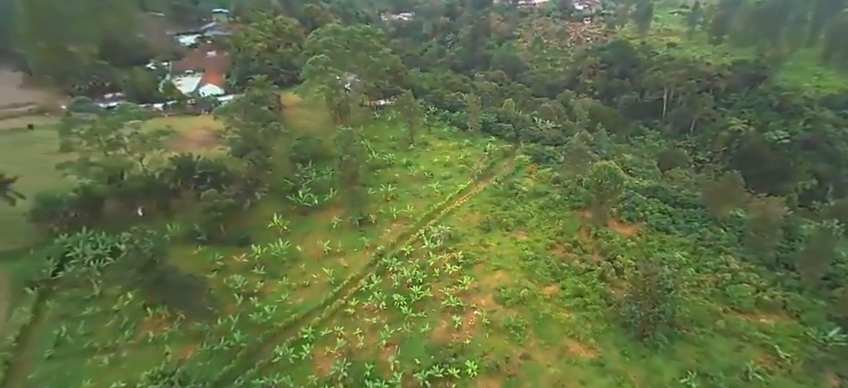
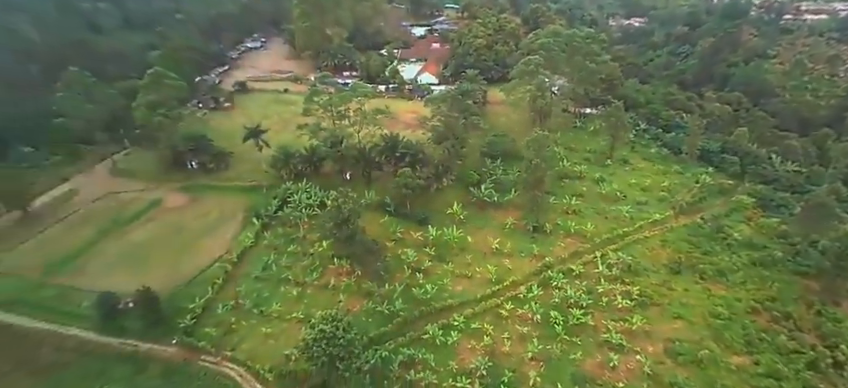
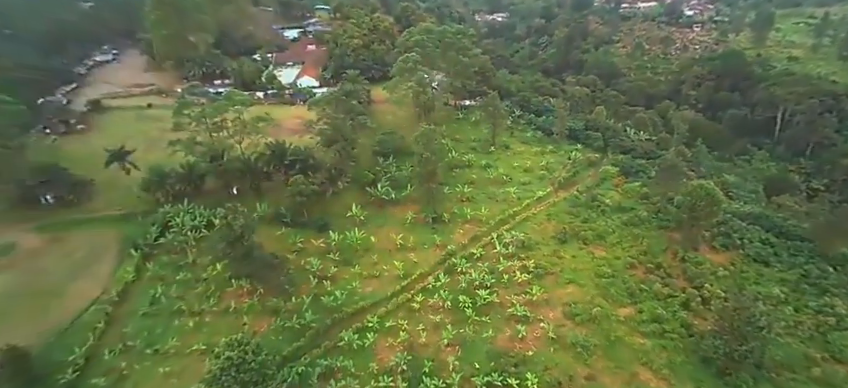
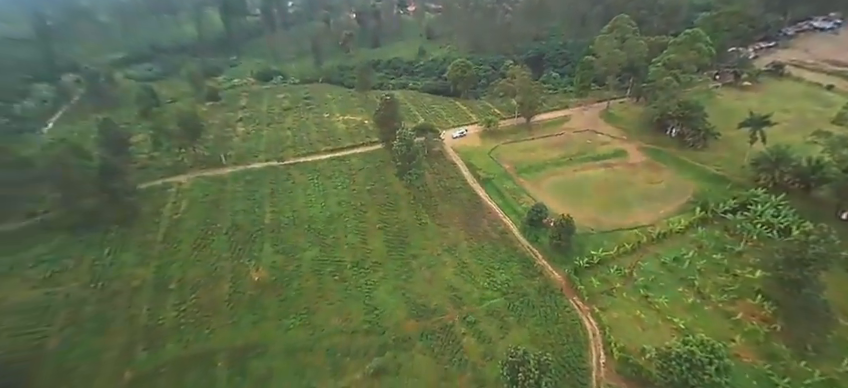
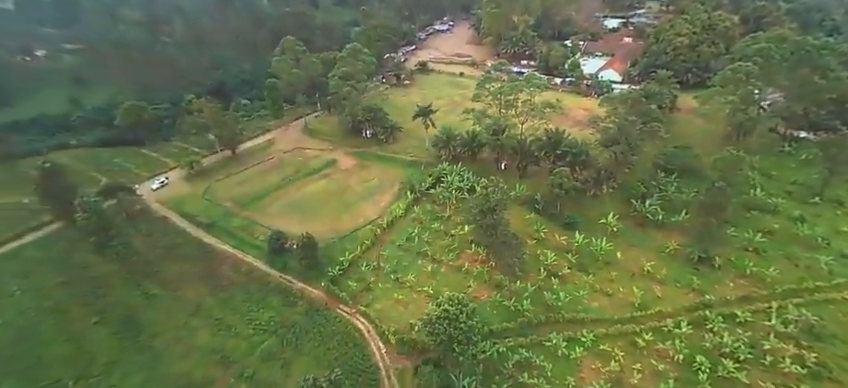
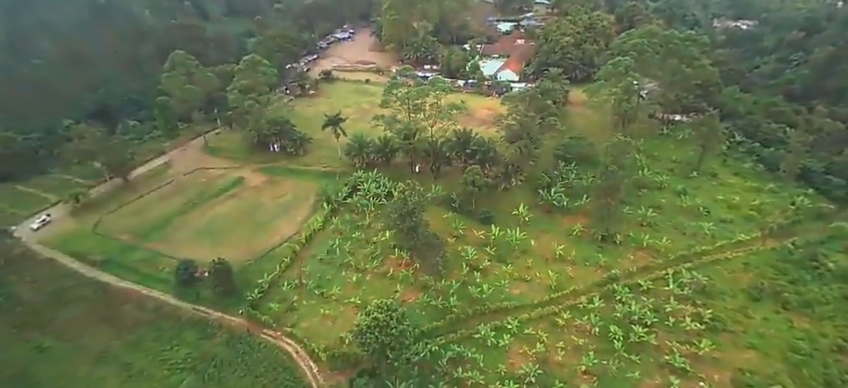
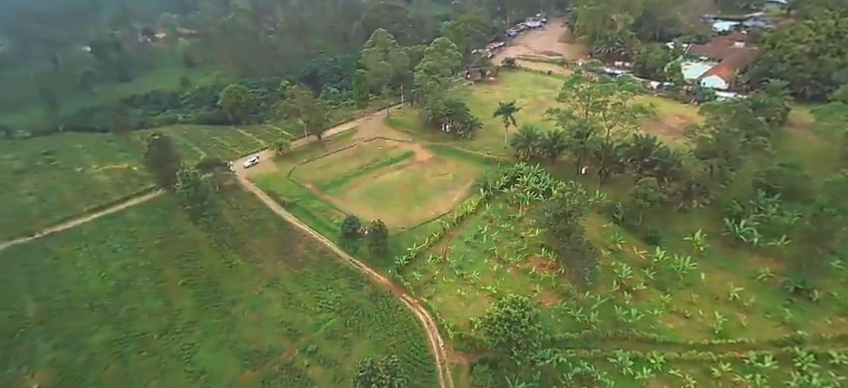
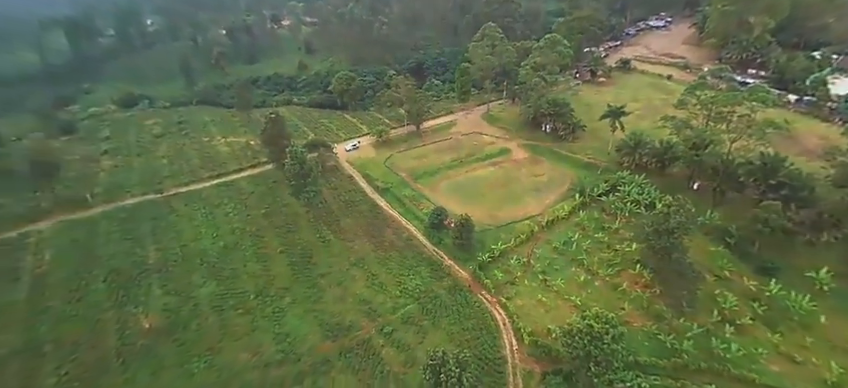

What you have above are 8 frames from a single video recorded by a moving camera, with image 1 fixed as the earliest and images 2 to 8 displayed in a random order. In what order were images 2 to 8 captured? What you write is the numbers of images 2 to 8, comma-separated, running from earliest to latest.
3, 2, 6, 5, 7, 8, 4
